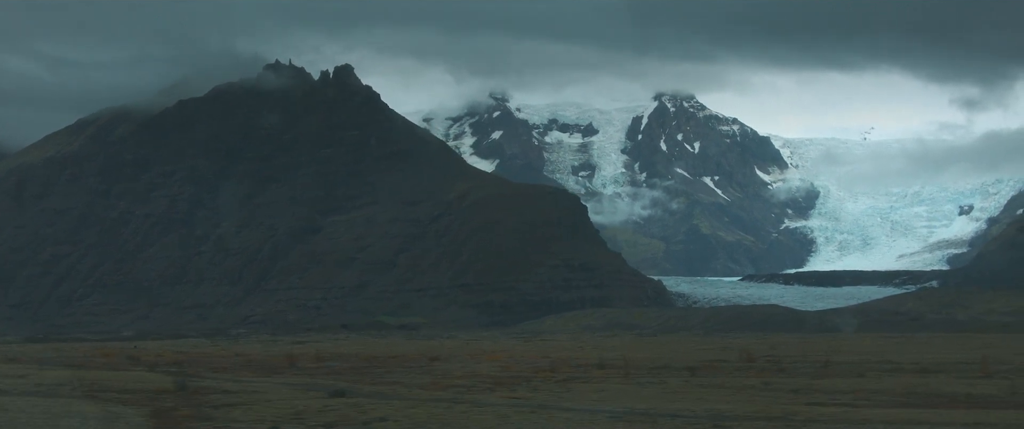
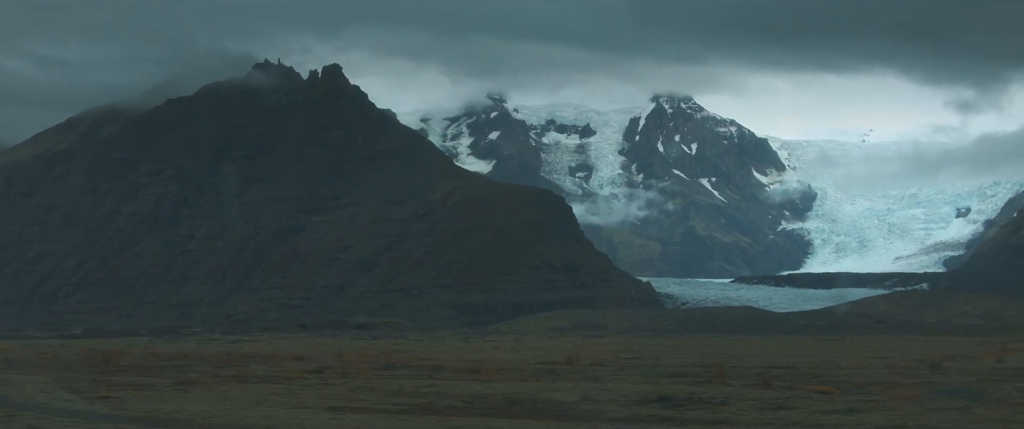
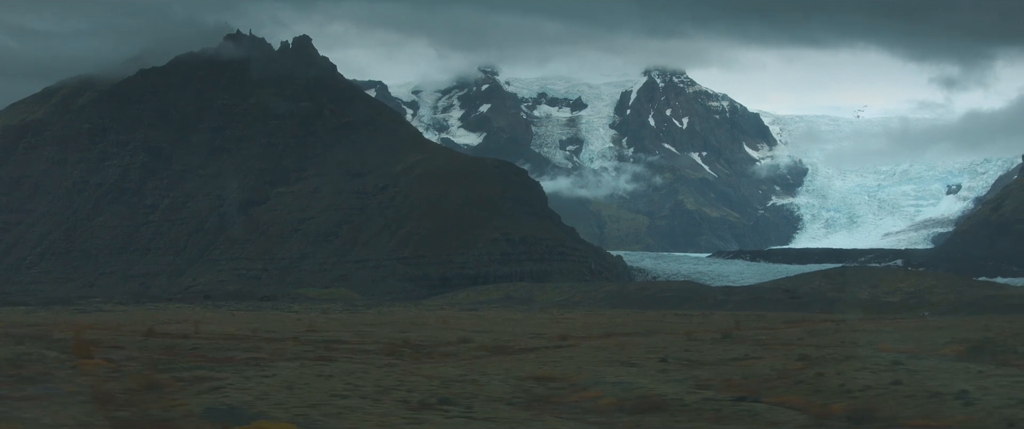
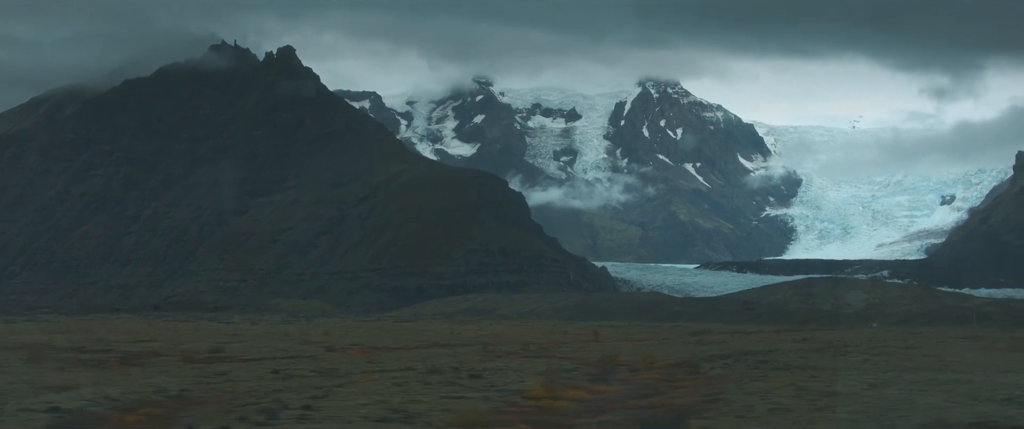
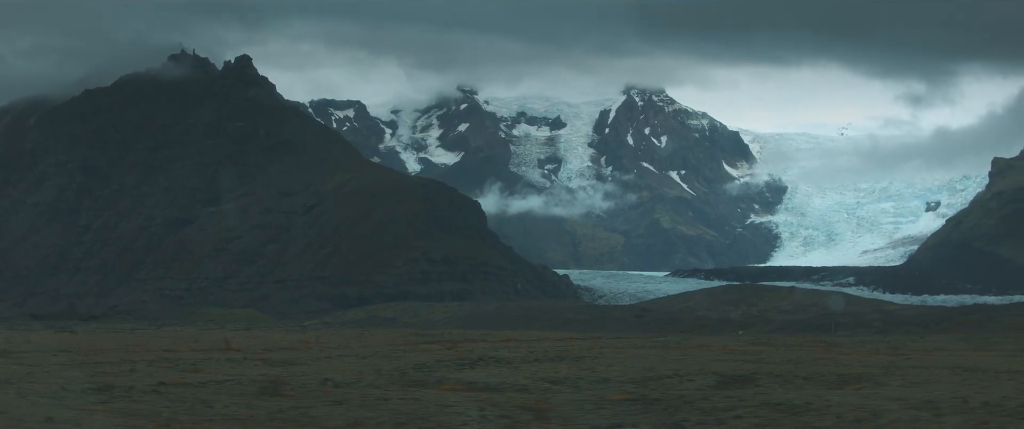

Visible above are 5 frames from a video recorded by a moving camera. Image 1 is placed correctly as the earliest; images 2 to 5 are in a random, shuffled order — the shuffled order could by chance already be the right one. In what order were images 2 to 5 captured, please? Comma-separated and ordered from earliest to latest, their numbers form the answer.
2, 3, 4, 5
